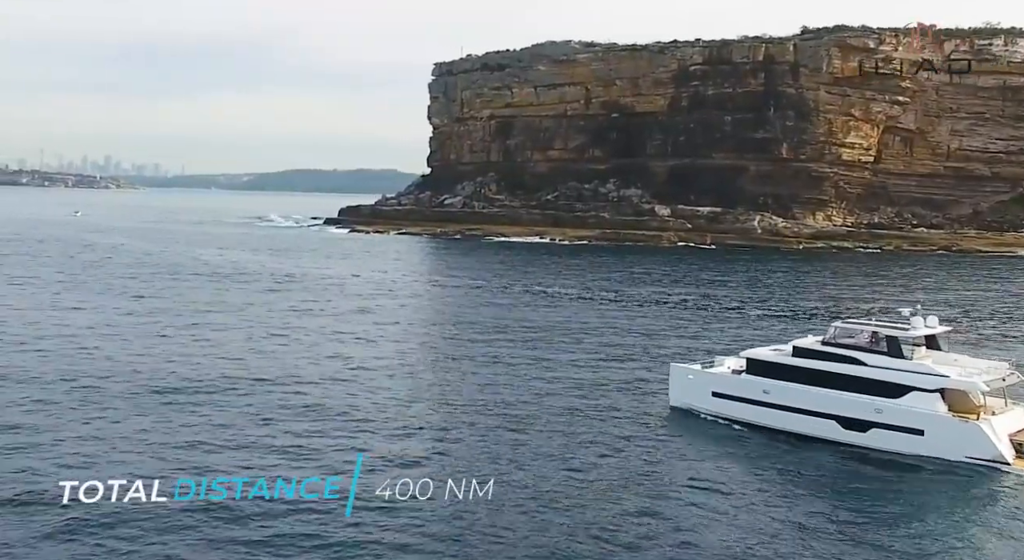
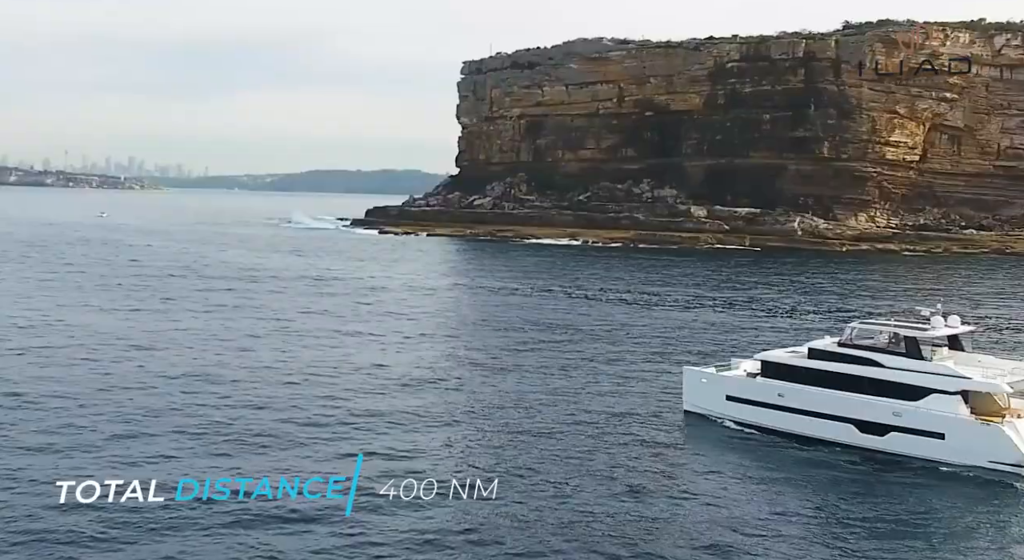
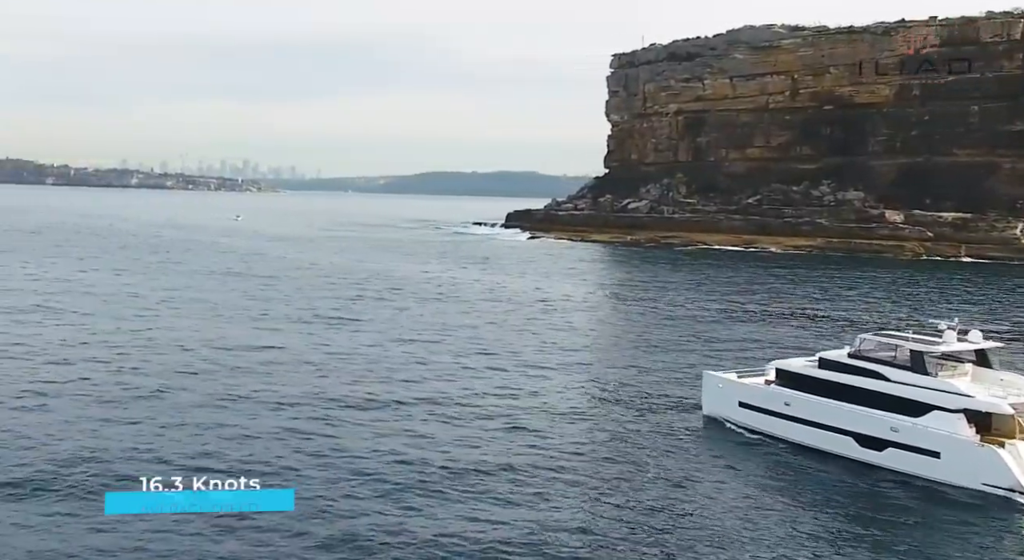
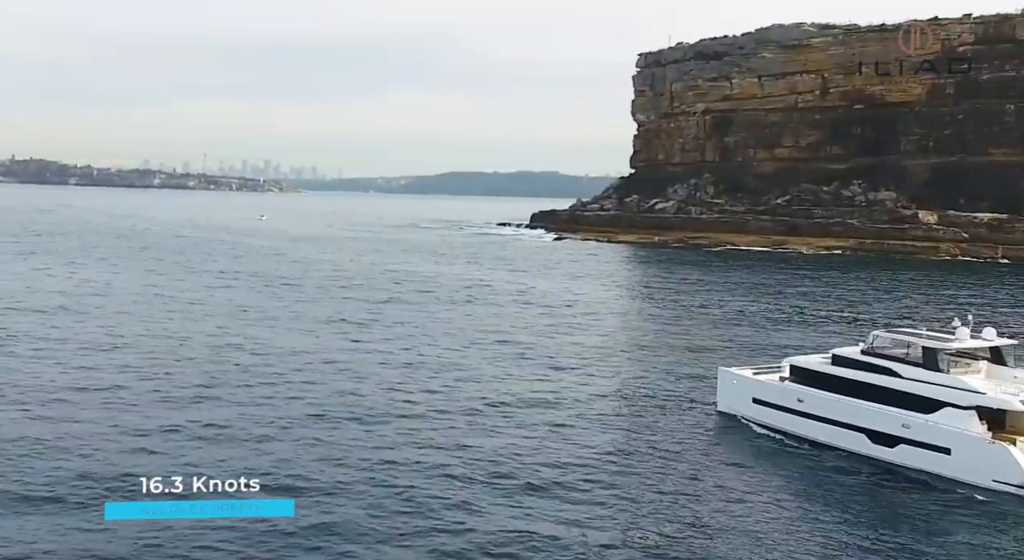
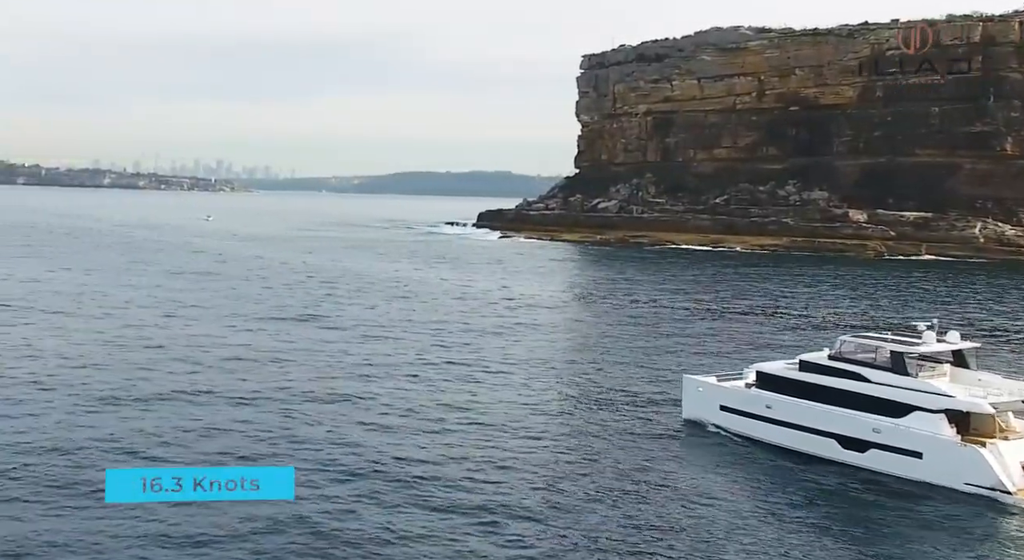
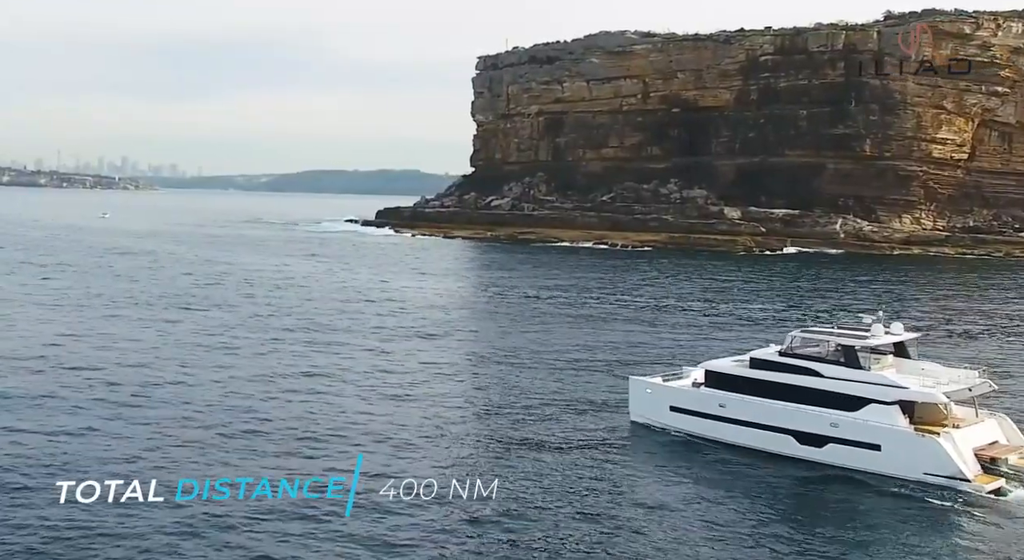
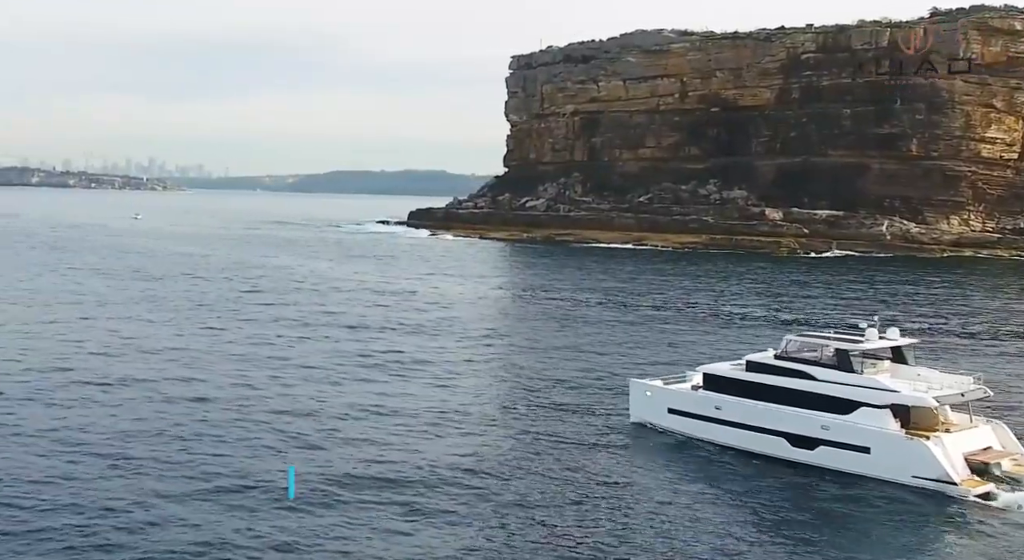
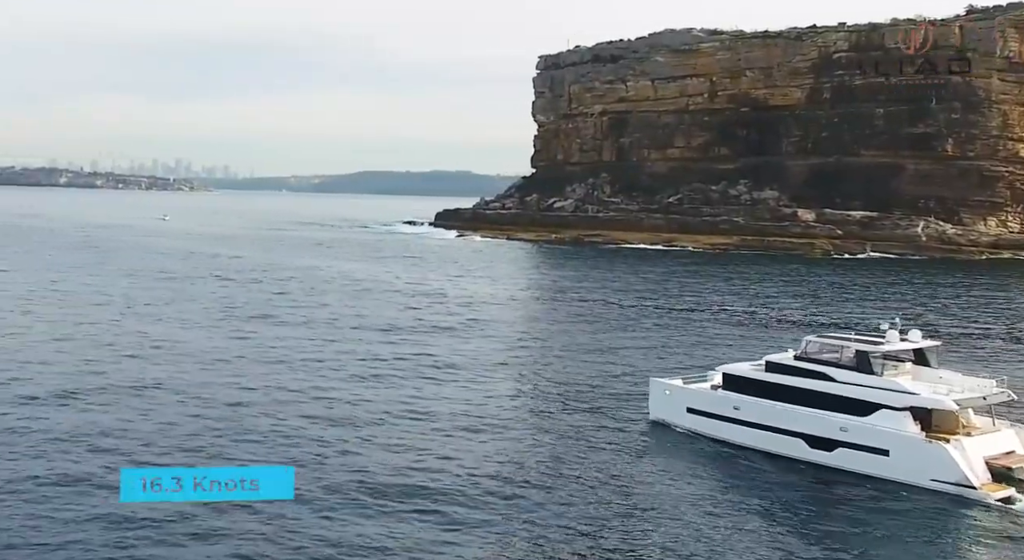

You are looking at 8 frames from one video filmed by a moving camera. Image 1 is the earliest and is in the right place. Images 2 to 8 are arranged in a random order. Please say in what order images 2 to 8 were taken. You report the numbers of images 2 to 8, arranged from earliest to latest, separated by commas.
2, 6, 7, 8, 5, 3, 4
